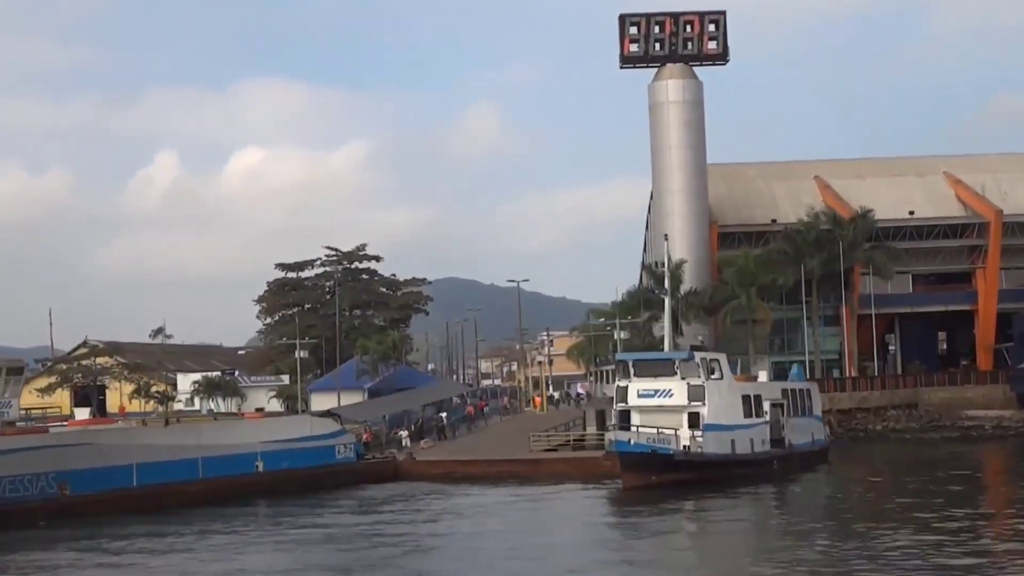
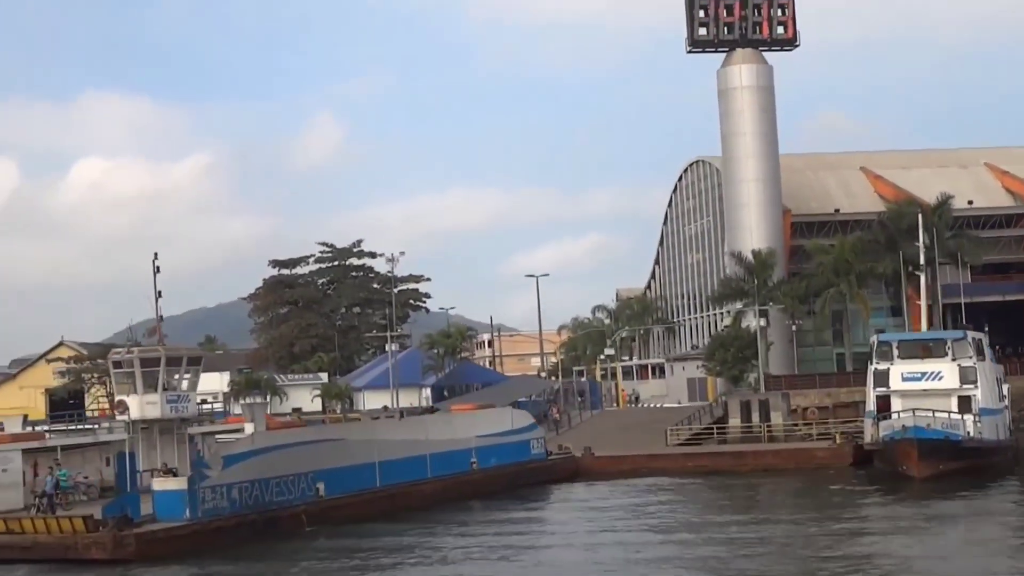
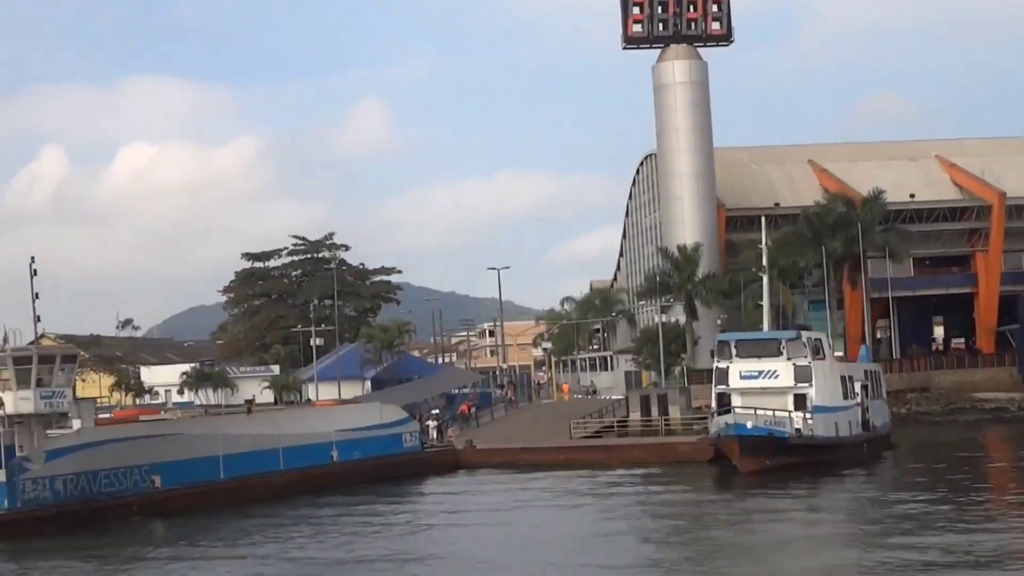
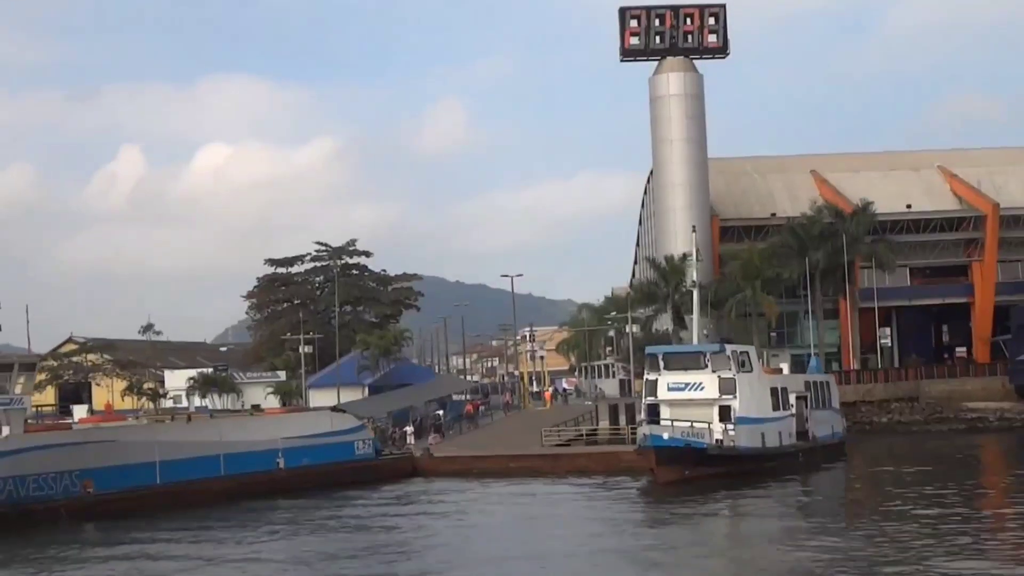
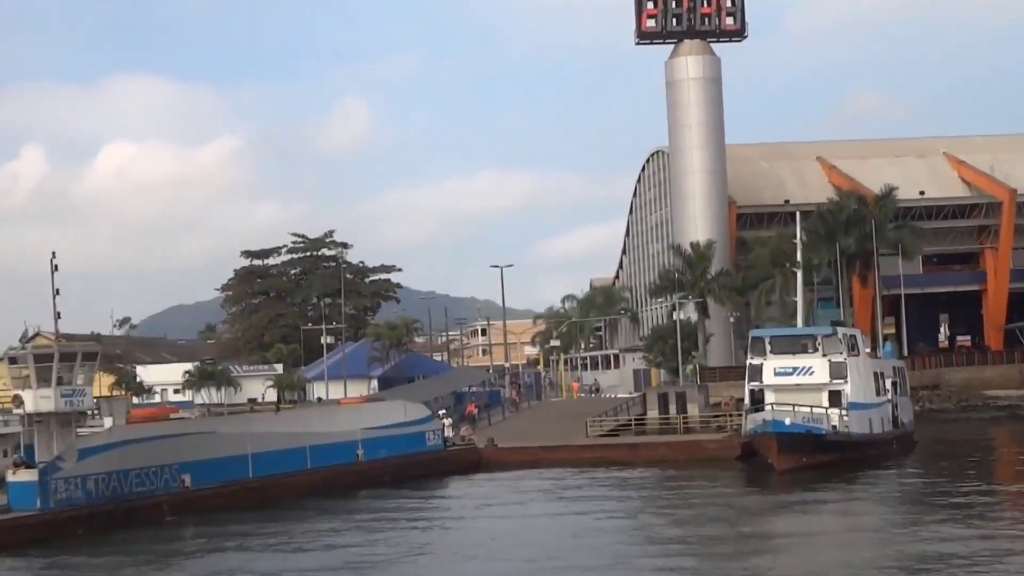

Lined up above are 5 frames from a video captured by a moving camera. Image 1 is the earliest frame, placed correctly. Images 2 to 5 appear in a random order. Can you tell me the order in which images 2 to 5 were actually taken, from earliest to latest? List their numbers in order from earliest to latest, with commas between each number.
4, 3, 5, 2
